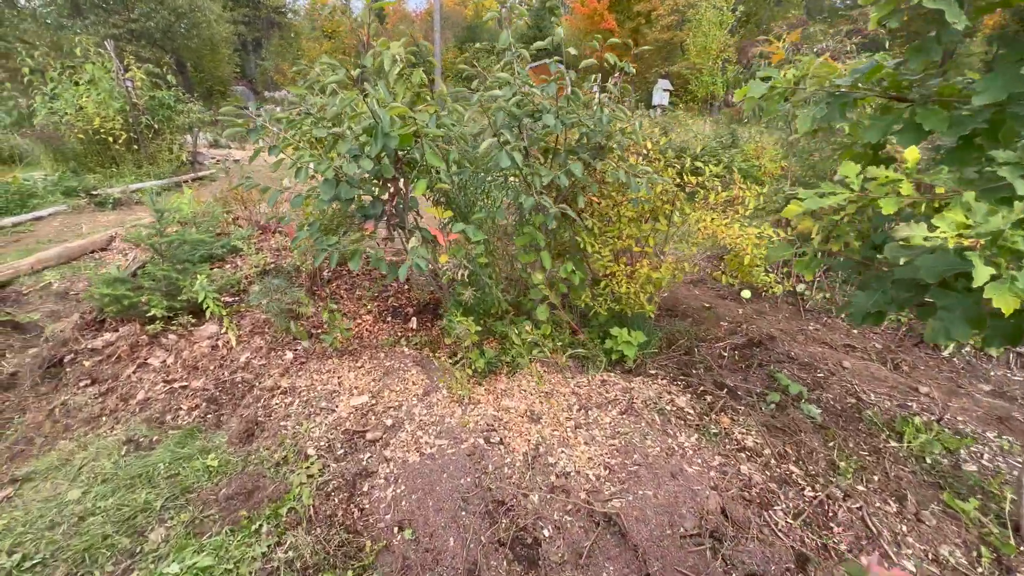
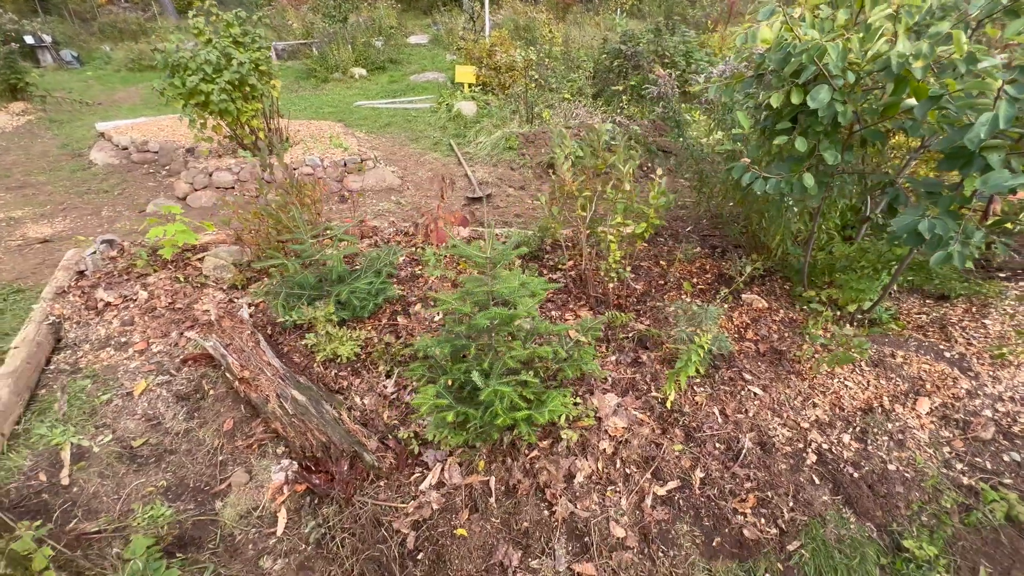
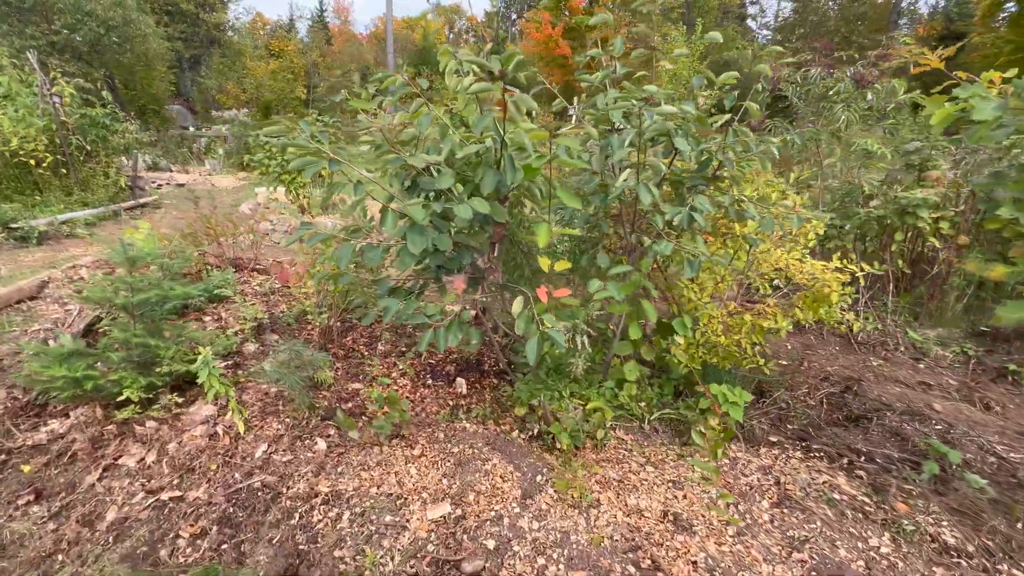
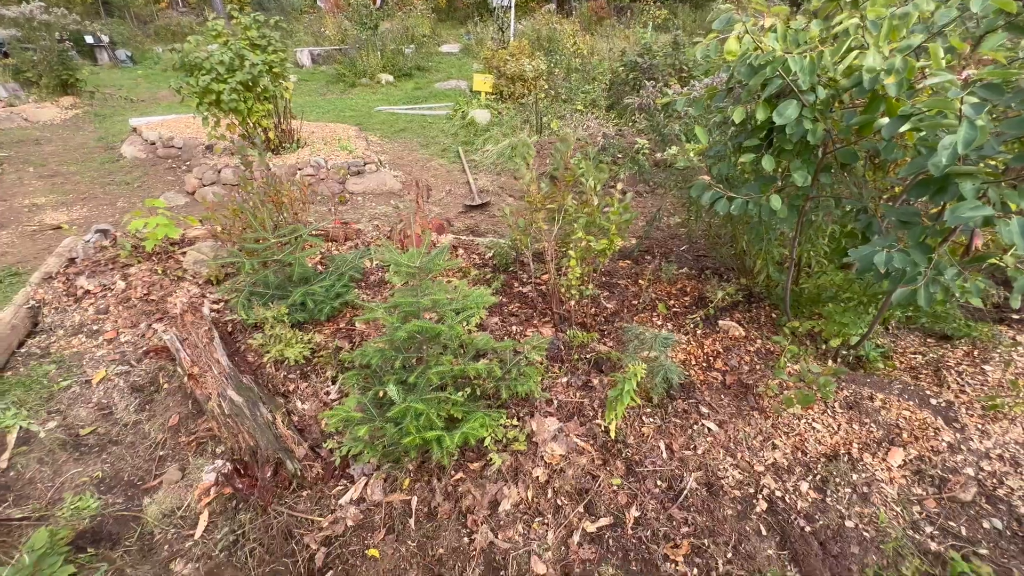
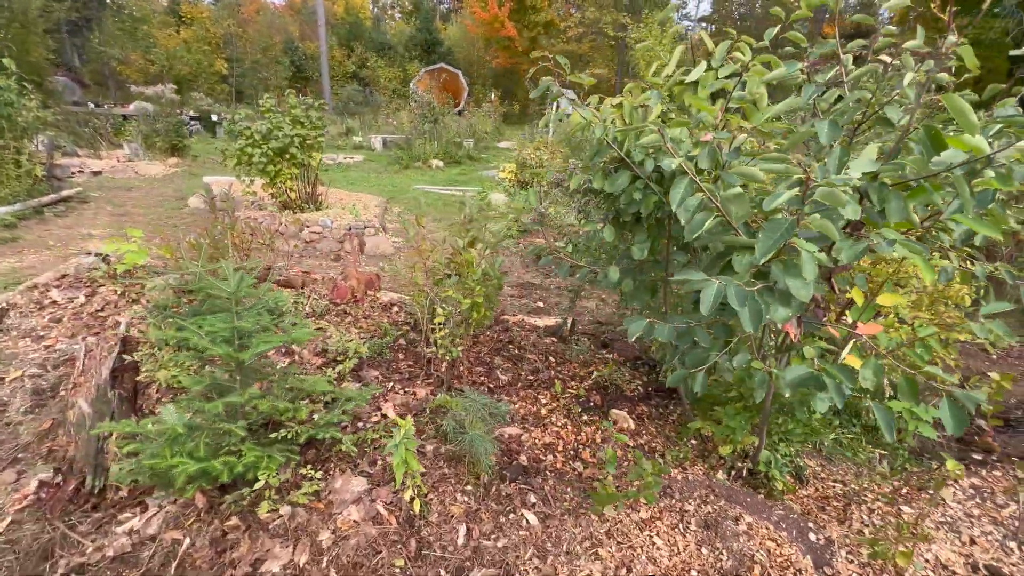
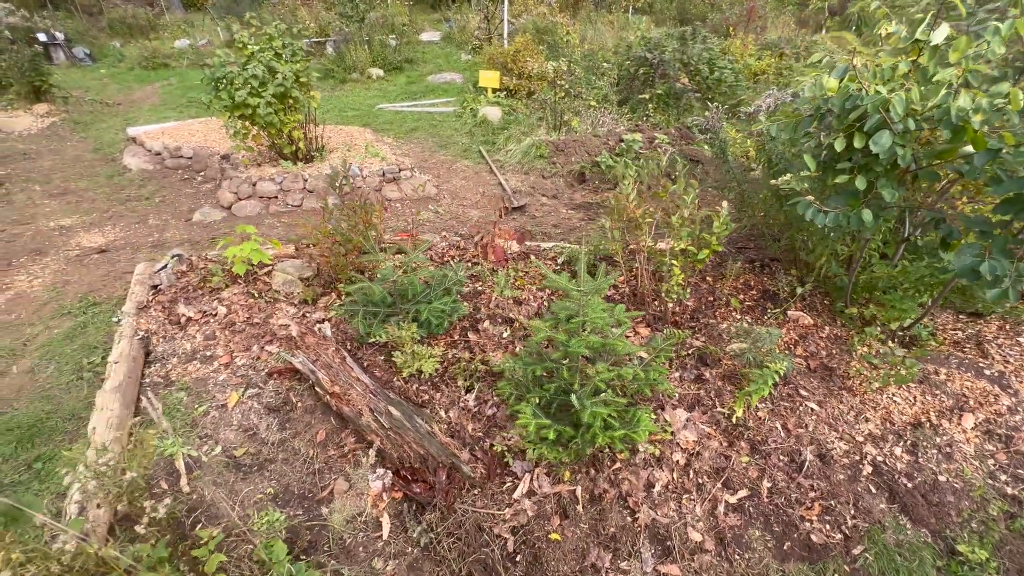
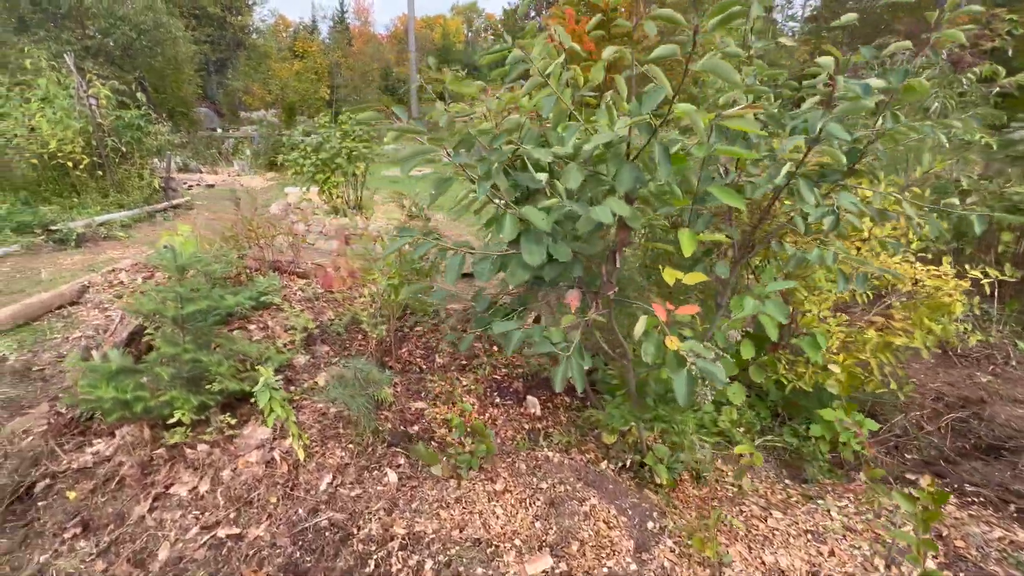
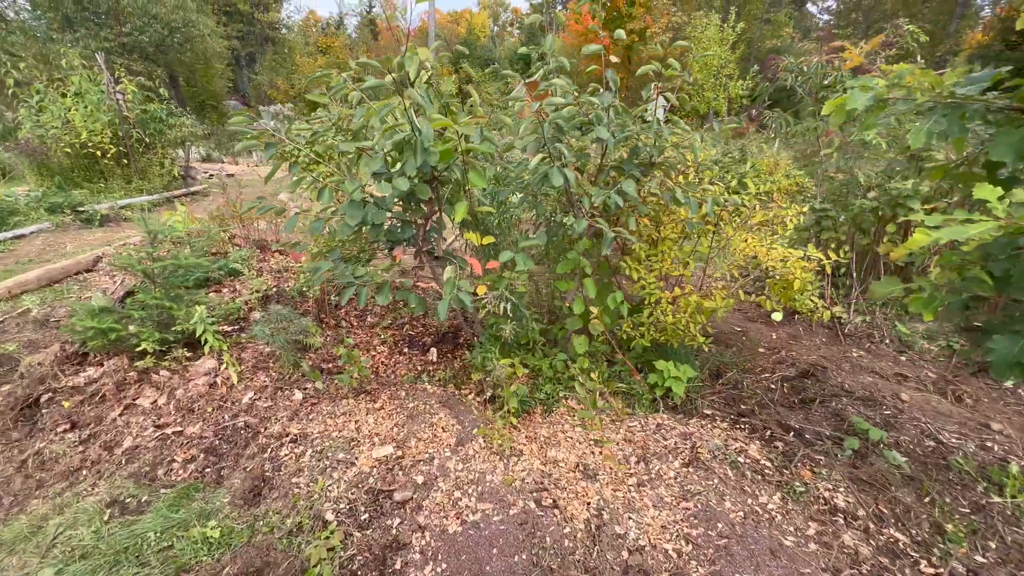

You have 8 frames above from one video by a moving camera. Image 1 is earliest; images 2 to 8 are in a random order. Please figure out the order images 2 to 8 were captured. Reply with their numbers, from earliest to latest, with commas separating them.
8, 3, 7, 5, 4, 2, 6
